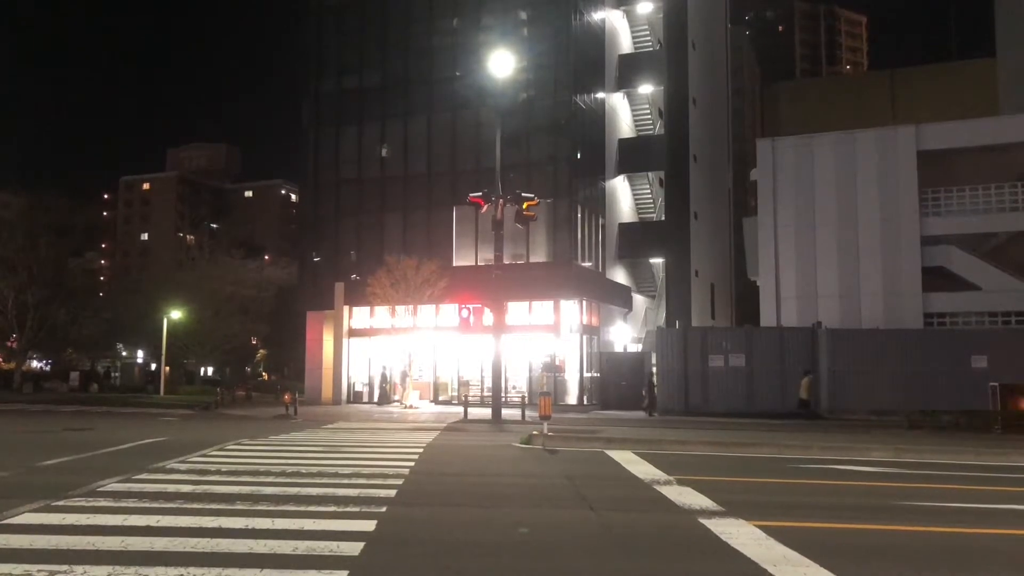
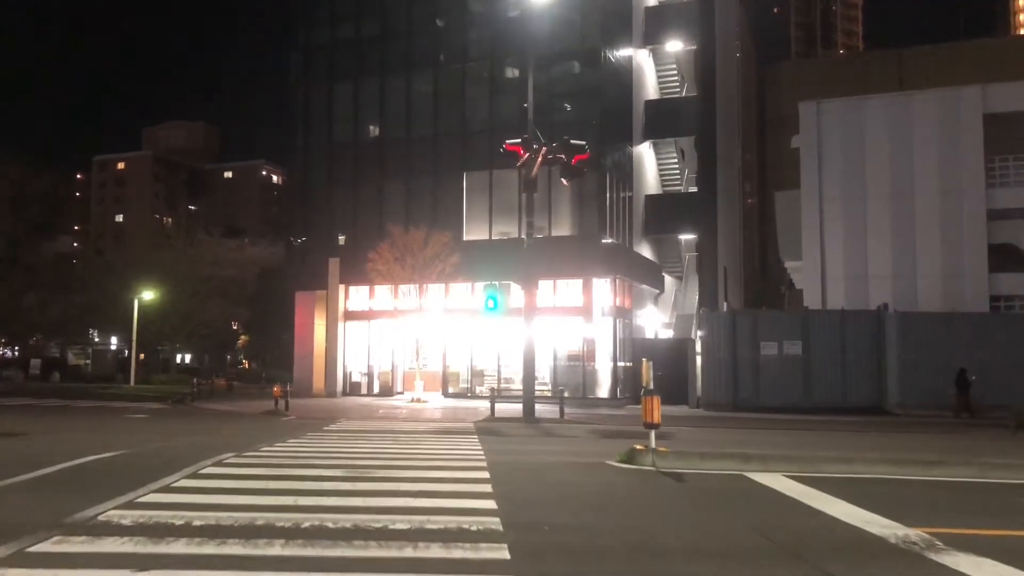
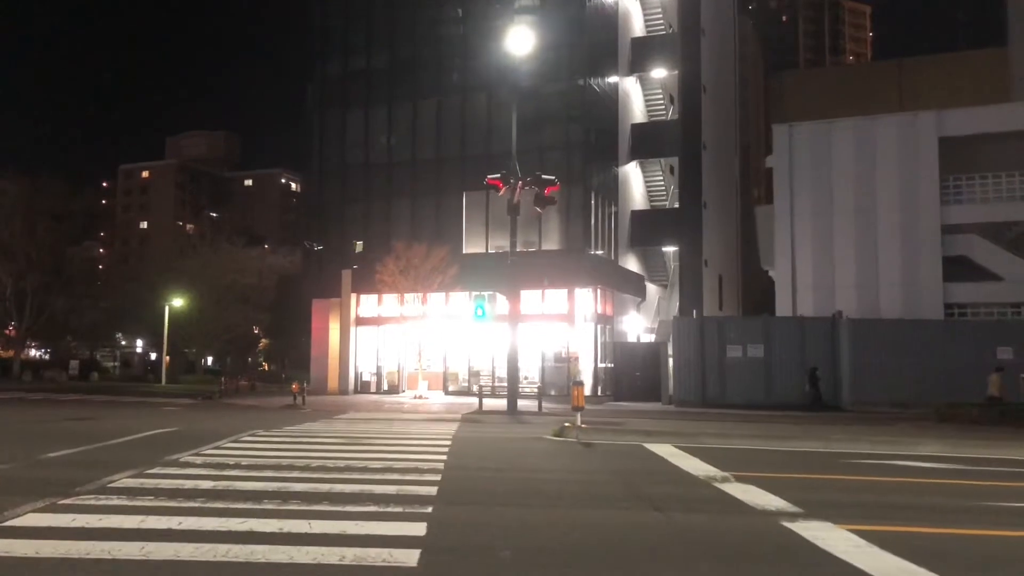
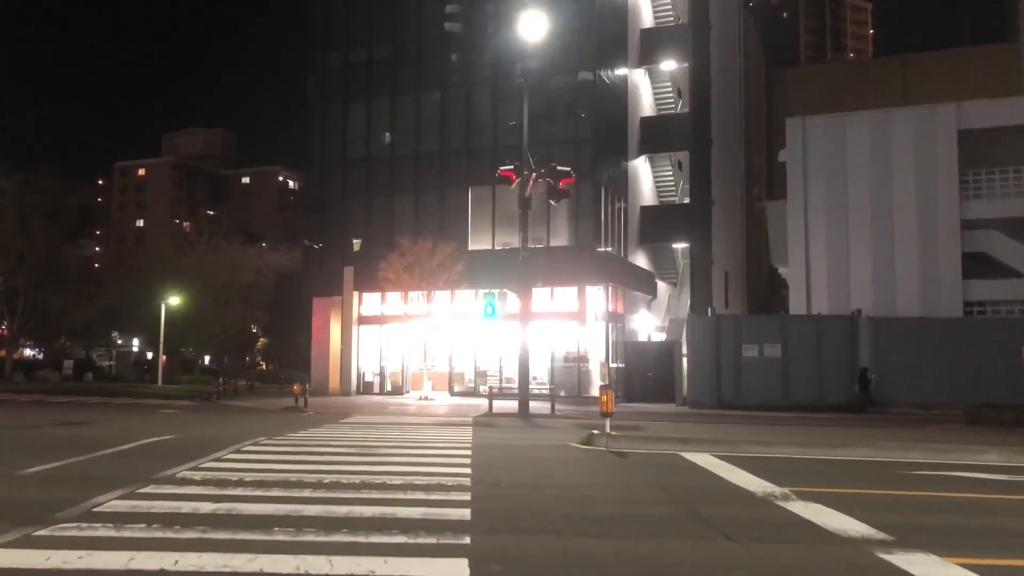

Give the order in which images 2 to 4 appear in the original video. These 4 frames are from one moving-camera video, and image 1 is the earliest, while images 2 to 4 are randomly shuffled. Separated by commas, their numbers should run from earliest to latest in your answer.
3, 4, 2
